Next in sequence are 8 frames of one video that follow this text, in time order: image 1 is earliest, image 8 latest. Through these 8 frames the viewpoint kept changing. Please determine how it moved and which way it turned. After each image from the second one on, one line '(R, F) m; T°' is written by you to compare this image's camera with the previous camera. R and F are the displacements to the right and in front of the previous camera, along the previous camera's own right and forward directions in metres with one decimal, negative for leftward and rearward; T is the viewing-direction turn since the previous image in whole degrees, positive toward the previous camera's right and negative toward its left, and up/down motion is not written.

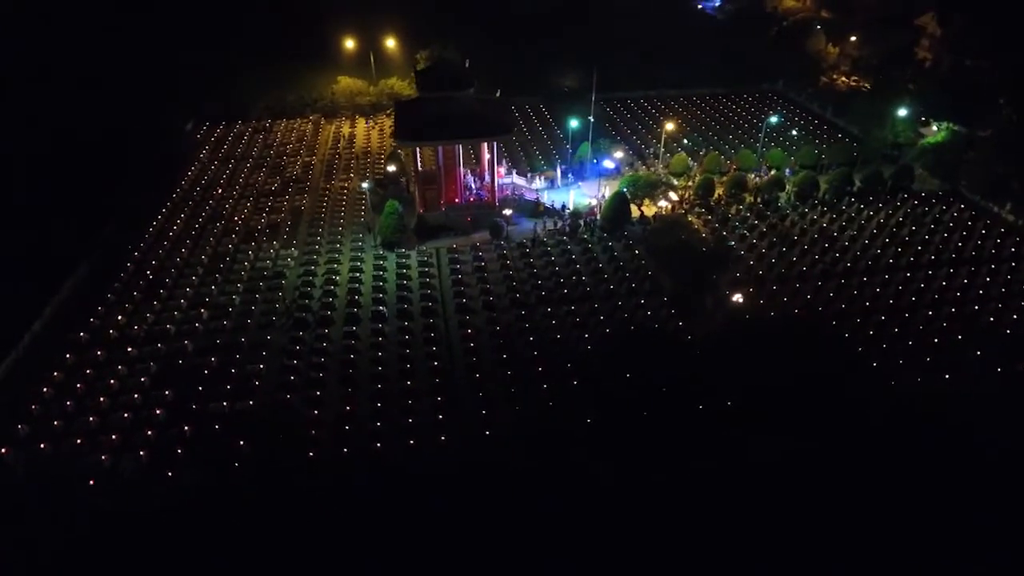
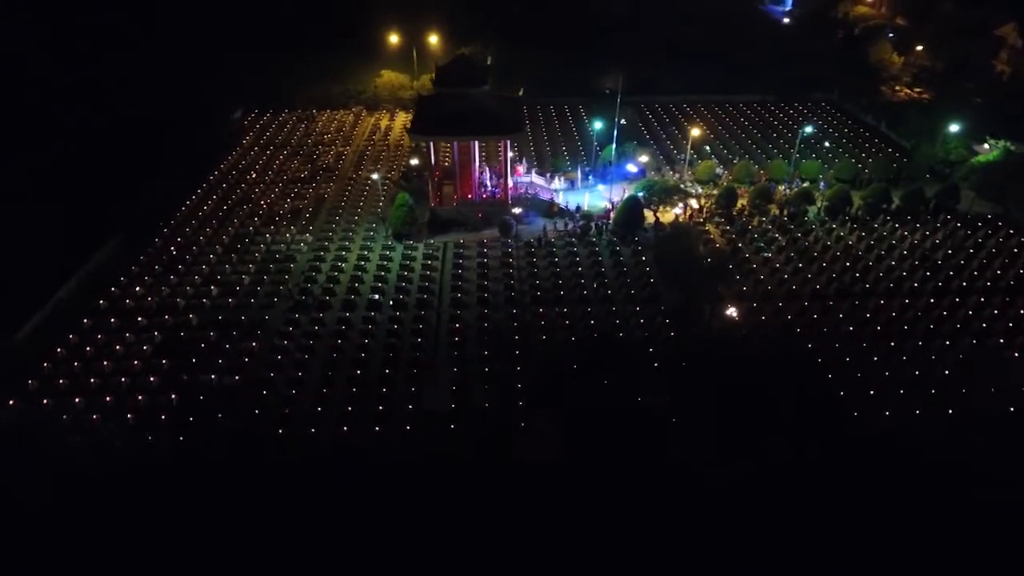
(+1.9, 0.0) m; -6°
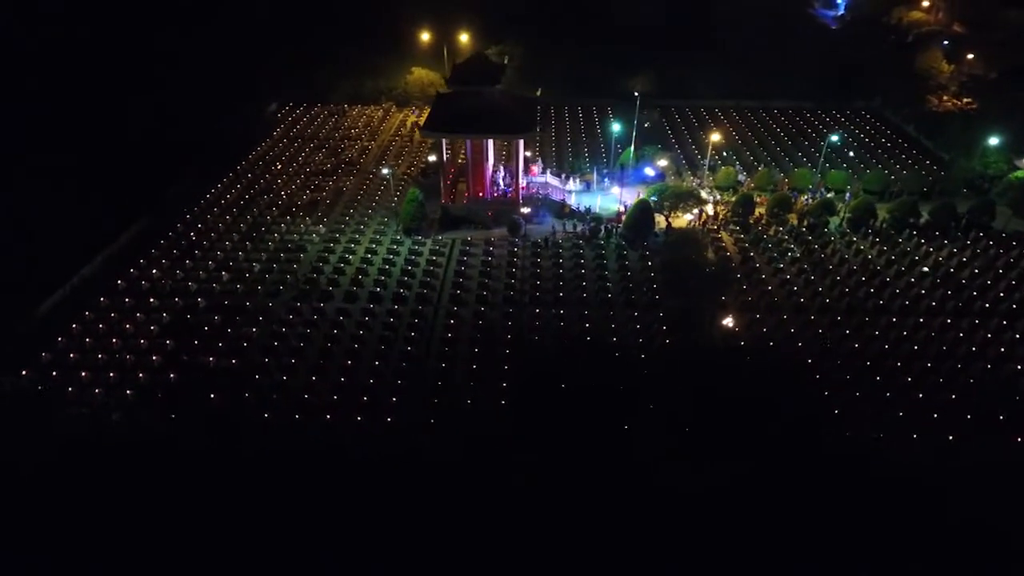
(+1.2, 0.0) m; -4°
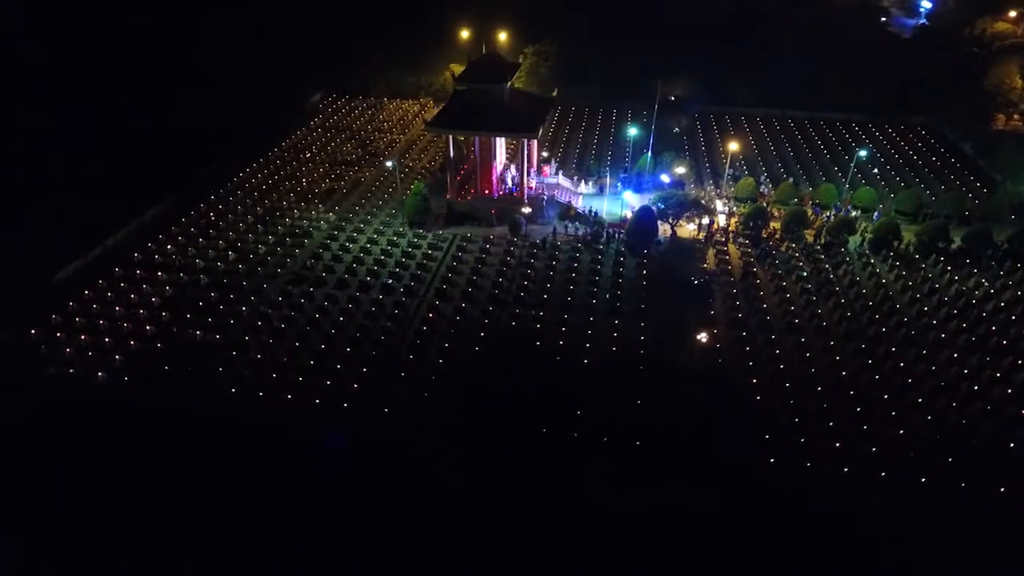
(+2.2, +0.2) m; -7°
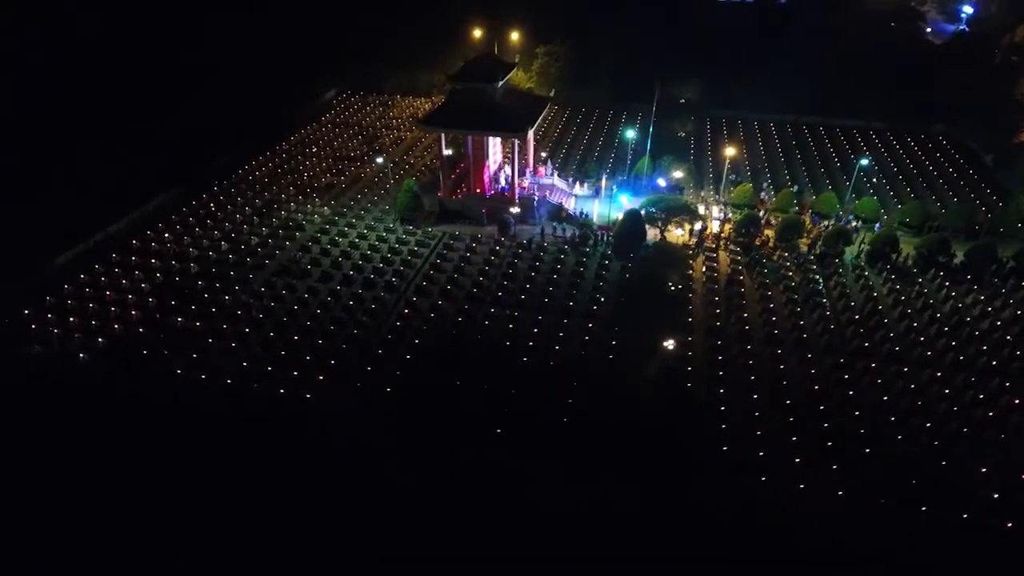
(+1.5, +0.1) m; -4°
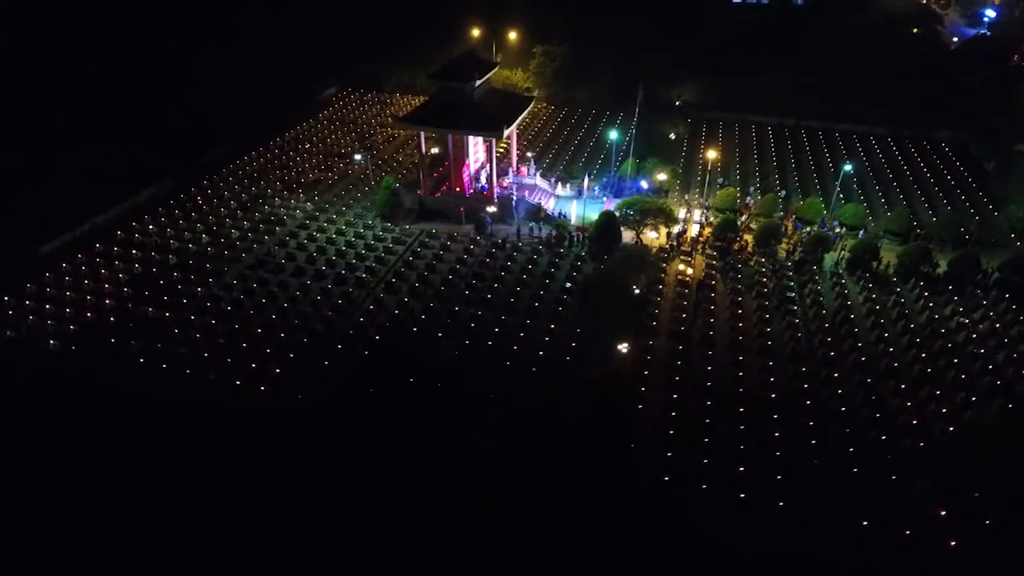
(+1.5, +0.1) m; -3°
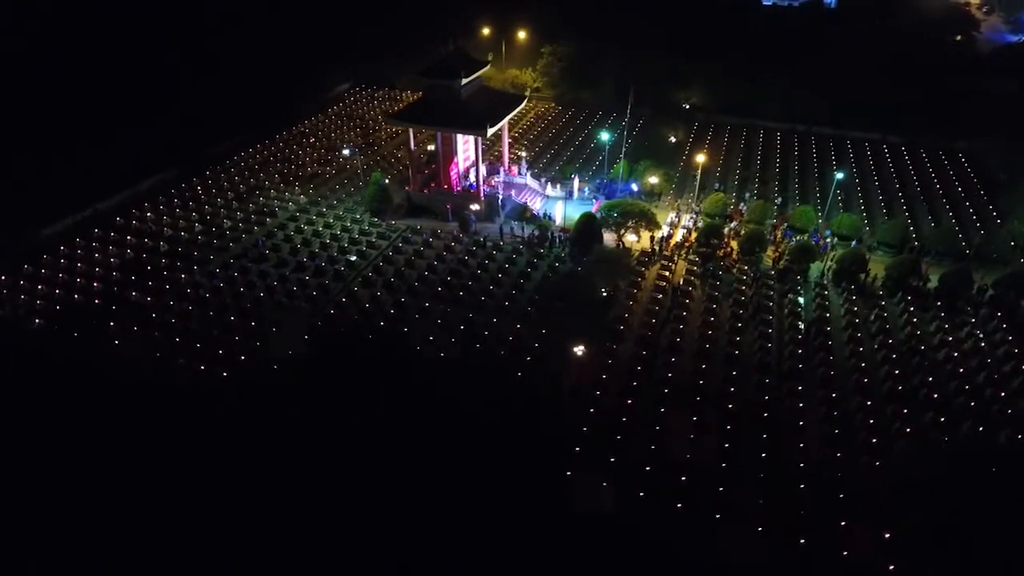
(+1.6, +0.1) m; -4°
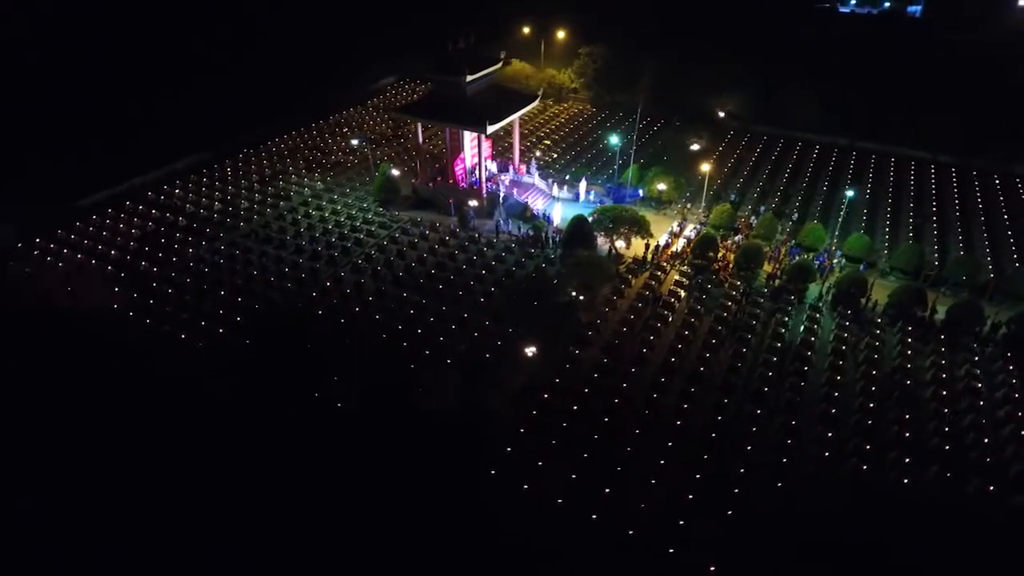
(+2.4, +0.3) m; -7°
